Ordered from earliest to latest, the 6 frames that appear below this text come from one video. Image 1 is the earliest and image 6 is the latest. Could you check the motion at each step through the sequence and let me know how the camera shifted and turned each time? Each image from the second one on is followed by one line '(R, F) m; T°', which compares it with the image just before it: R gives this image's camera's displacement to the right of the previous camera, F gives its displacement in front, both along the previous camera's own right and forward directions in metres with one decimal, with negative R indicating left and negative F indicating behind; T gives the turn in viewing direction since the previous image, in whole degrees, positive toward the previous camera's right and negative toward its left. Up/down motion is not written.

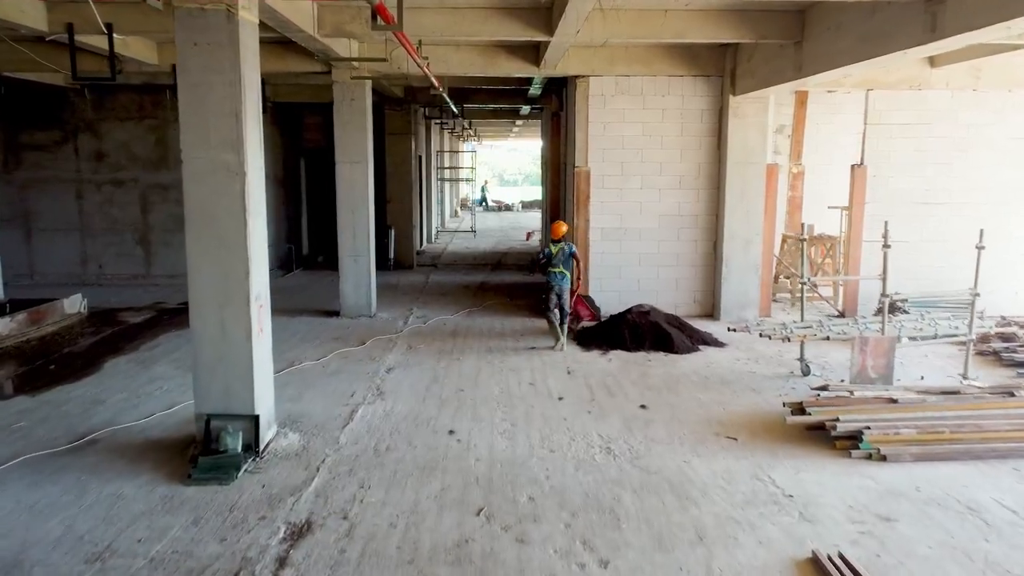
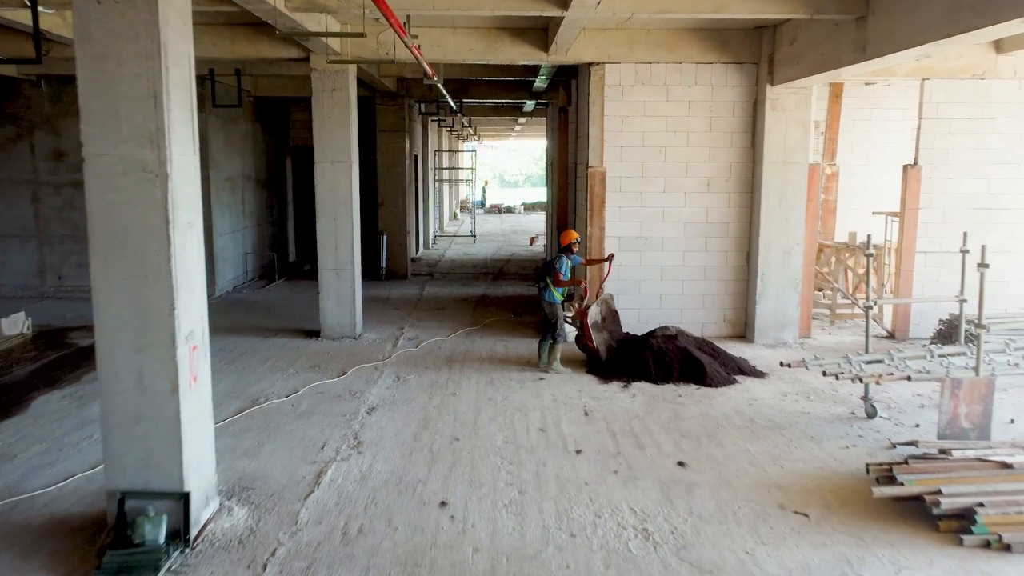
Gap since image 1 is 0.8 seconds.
(0.0, +1.1) m; 0°
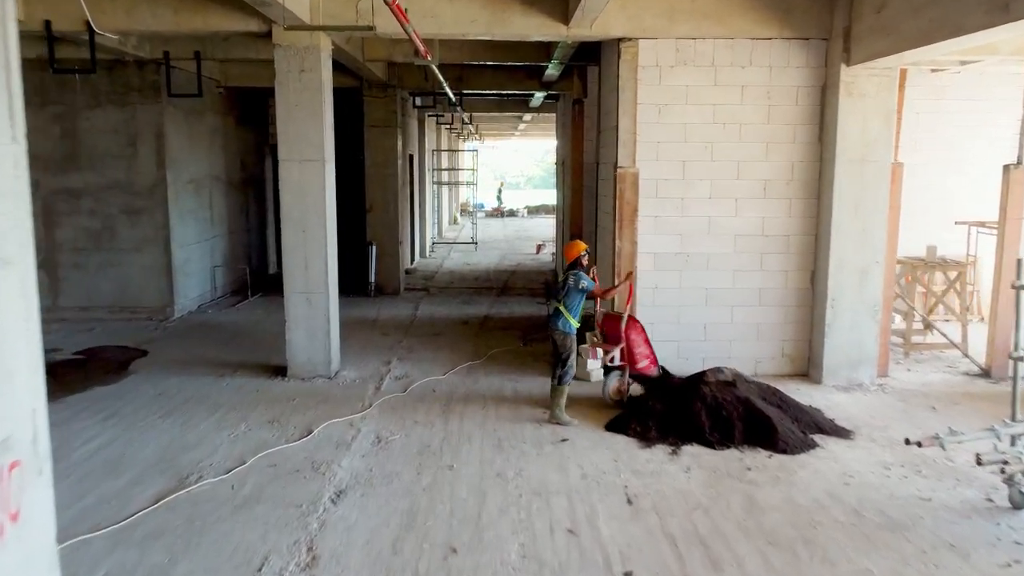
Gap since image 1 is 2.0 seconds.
(-0.1, +1.4) m; 0°
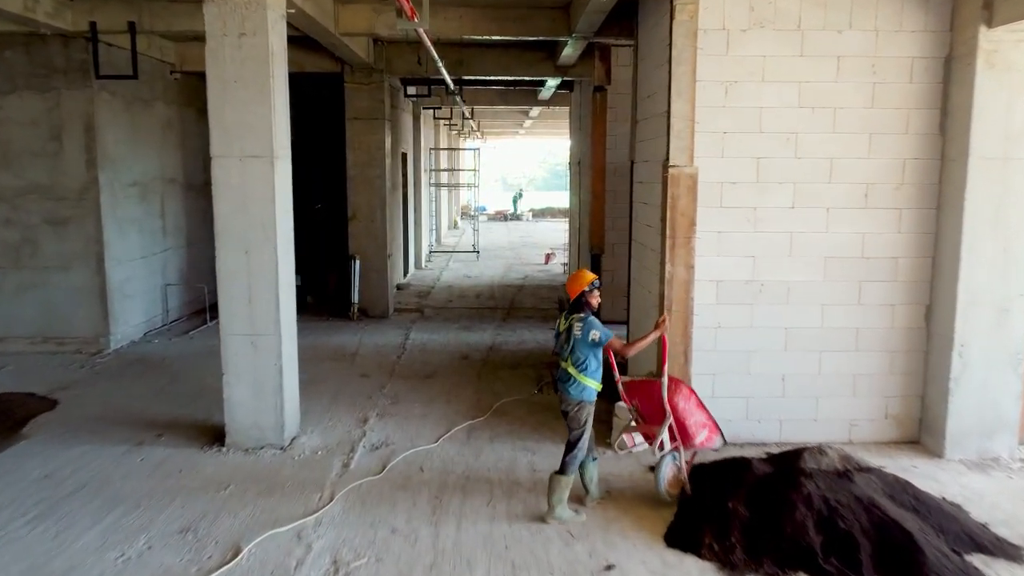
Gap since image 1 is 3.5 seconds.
(-0.1, +1.6) m; 0°
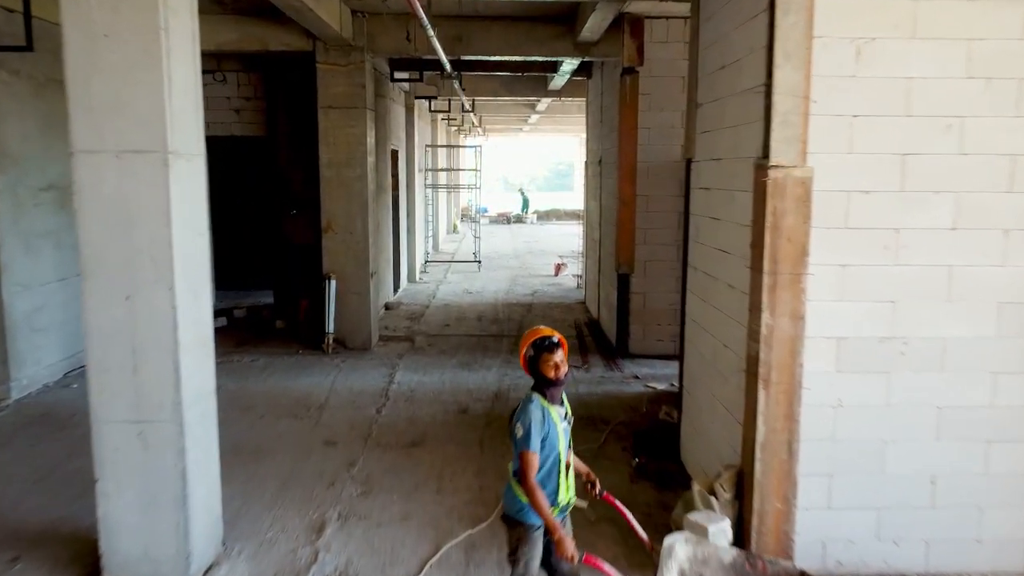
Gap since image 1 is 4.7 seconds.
(-0.1, +1.5) m; 0°
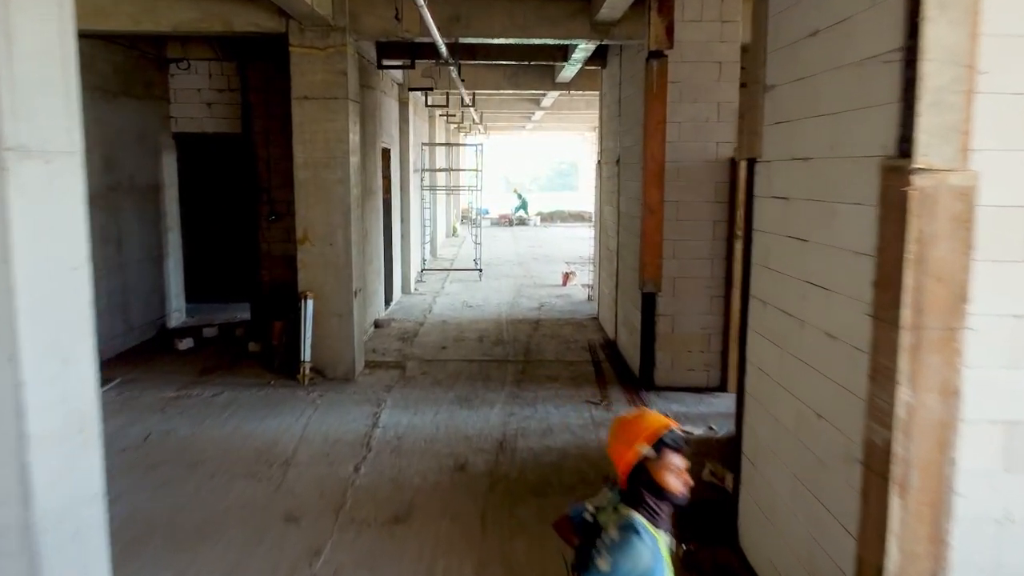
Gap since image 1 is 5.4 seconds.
(0.0, +1.0) m; 0°
